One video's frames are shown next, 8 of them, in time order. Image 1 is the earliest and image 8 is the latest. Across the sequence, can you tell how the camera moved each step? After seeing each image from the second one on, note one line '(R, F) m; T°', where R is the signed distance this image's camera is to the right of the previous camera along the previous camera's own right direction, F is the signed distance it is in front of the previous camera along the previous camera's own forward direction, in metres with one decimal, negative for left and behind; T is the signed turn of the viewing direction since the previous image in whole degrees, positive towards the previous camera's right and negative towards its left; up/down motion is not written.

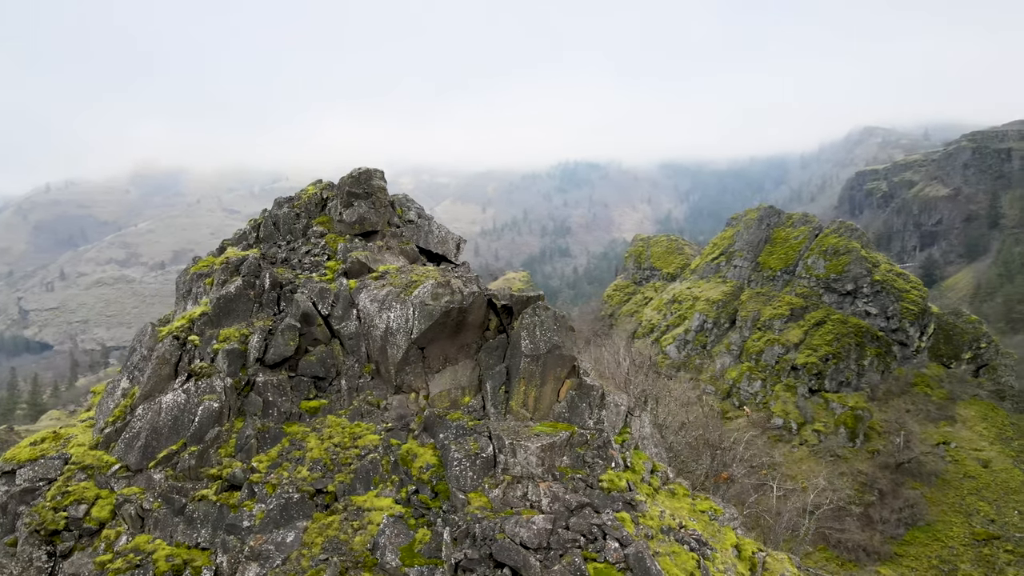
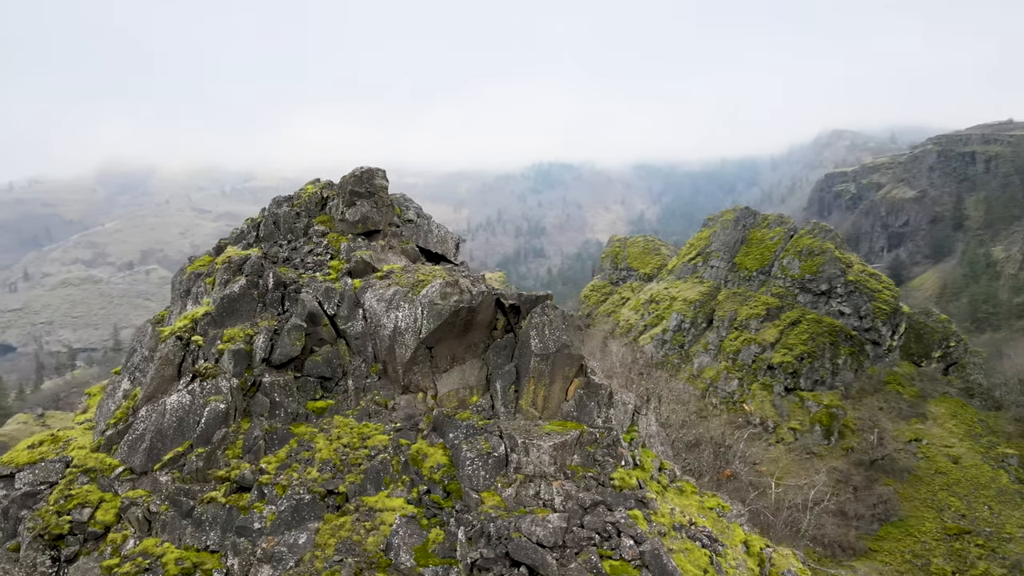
(-0.8, 0.0) m; +2°
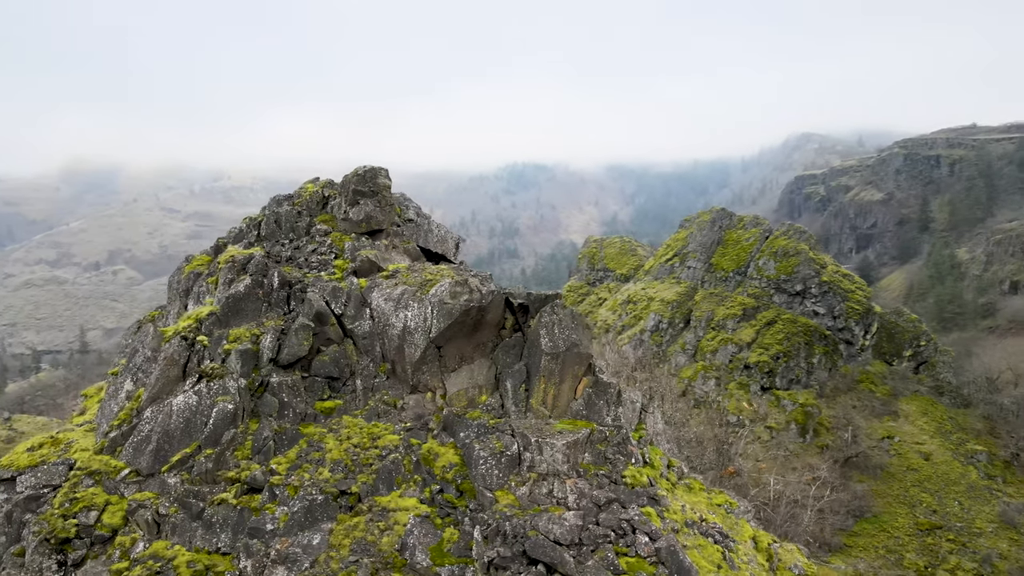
(-0.8, 0.0) m; +2°
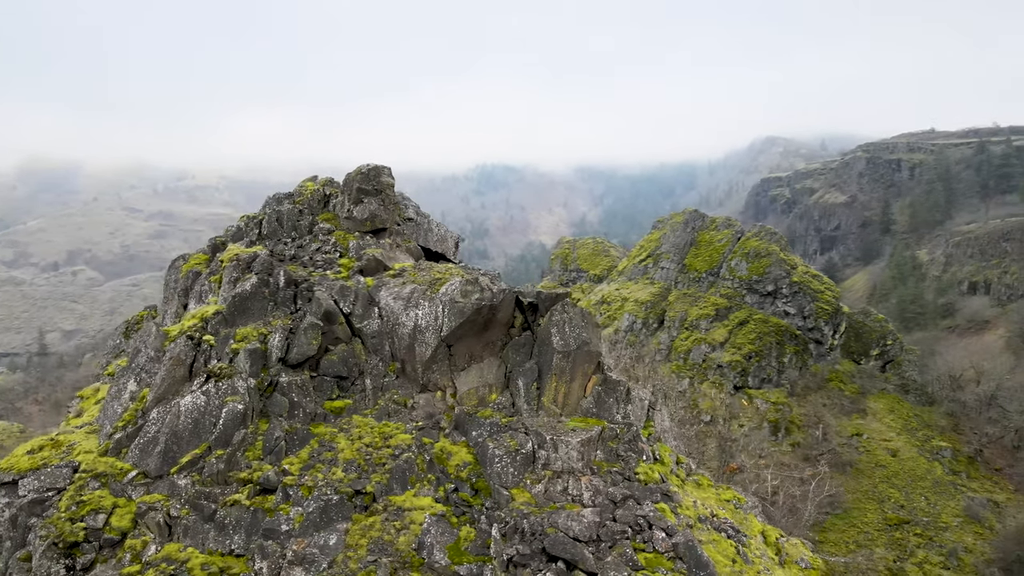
(-0.9, 0.0) m; +2°
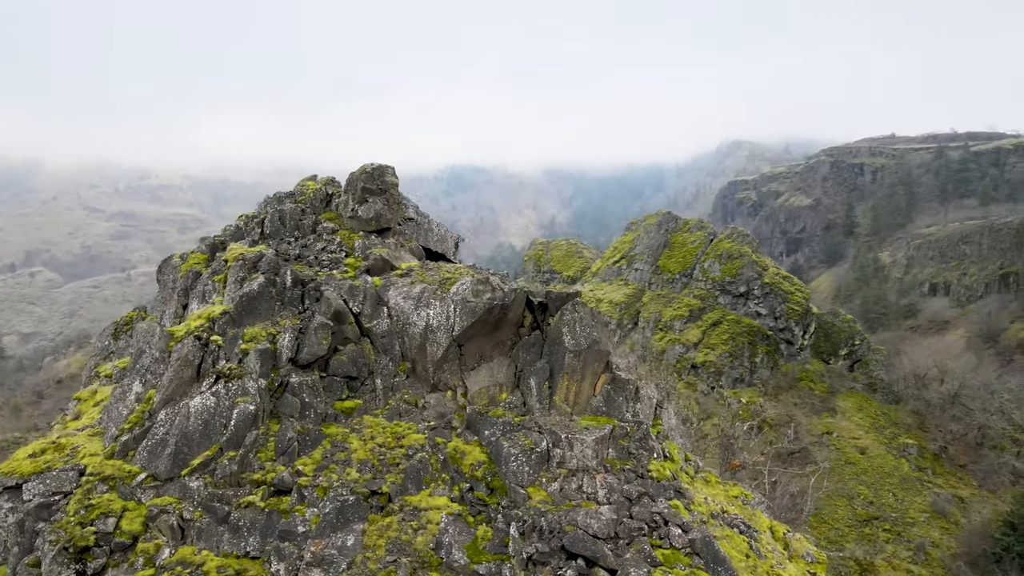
(-0.9, 0.0) m; +2°
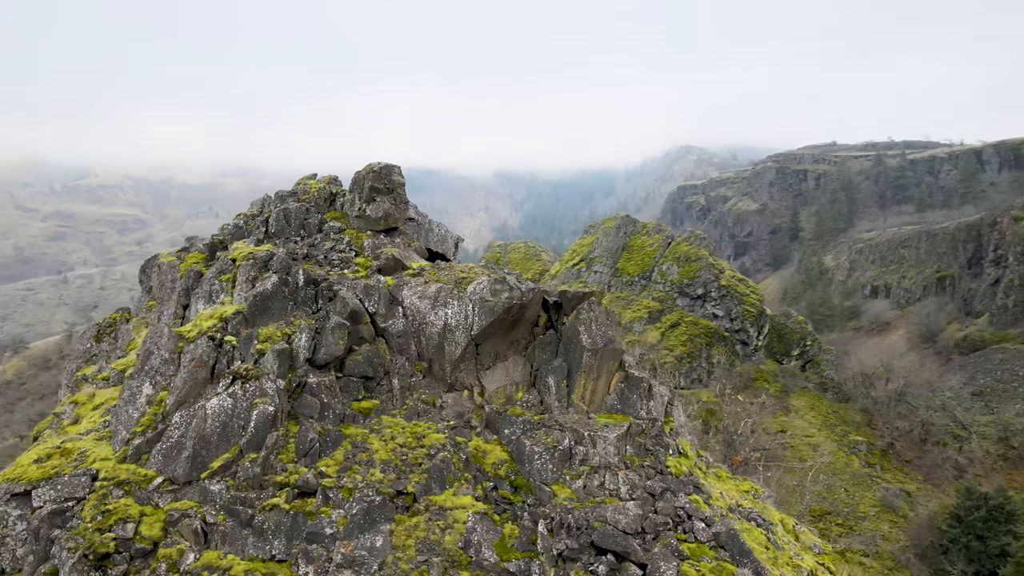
(-1.5, -0.1) m; +3°
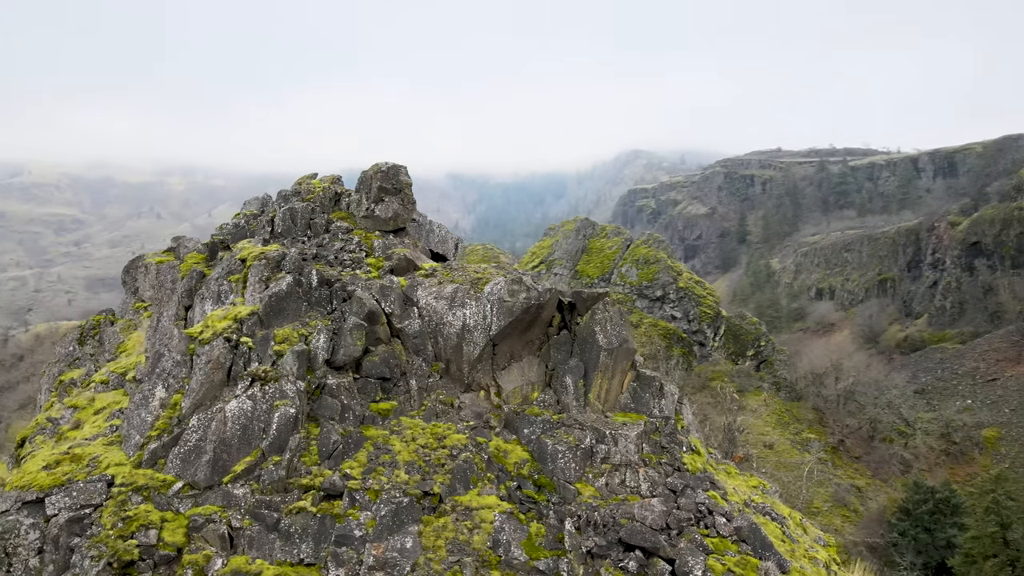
(-1.5, -0.1) m; +3°
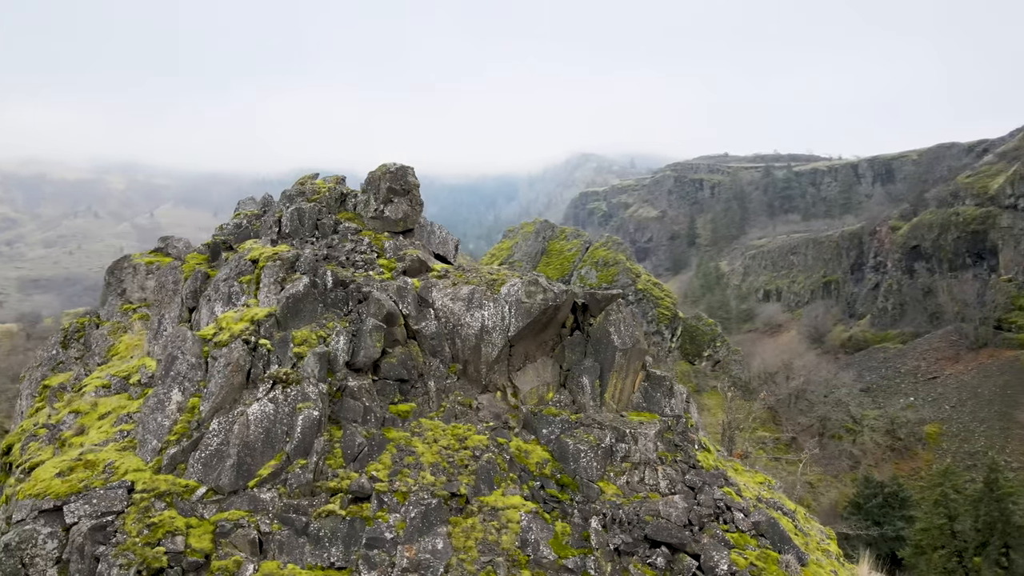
(-1.5, -0.1) m; +3°
